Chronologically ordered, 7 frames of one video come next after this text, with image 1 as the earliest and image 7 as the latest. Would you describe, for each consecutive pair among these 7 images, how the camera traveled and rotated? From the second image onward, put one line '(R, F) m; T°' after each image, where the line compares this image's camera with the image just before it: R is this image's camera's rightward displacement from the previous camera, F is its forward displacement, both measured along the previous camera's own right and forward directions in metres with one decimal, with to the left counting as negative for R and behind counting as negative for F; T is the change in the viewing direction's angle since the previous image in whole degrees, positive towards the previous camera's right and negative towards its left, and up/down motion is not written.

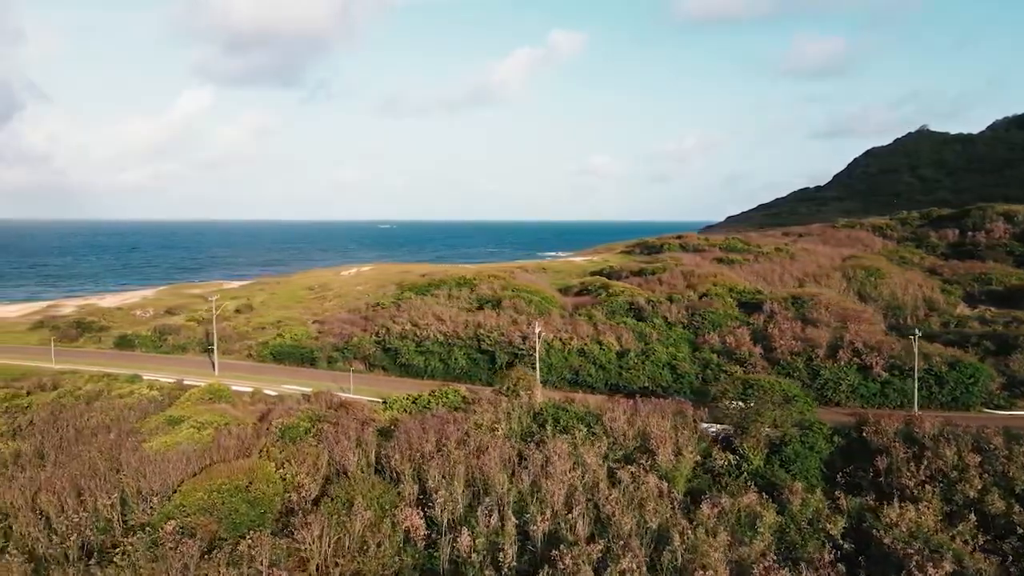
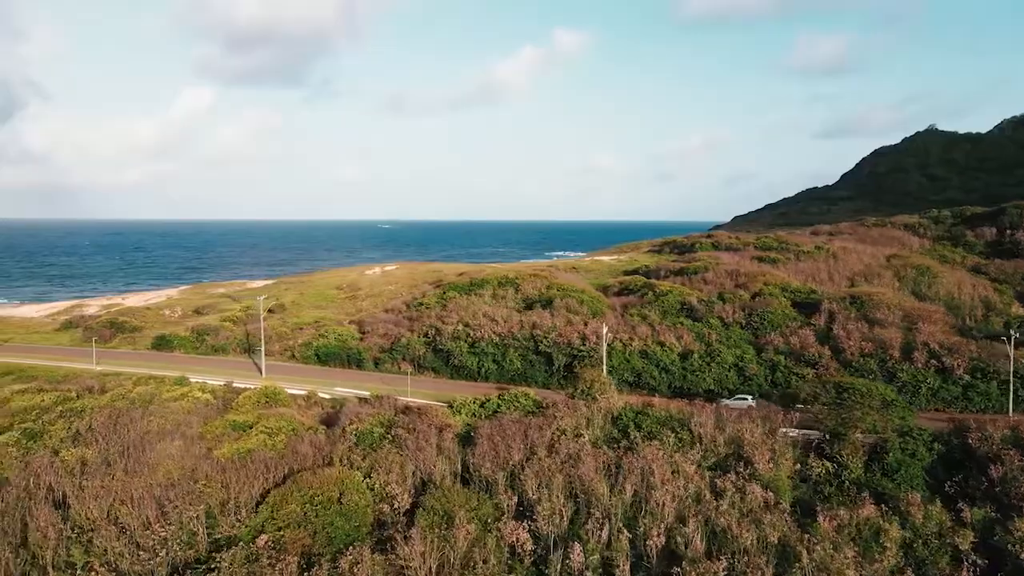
(-3.0, +1.4) m; 0°
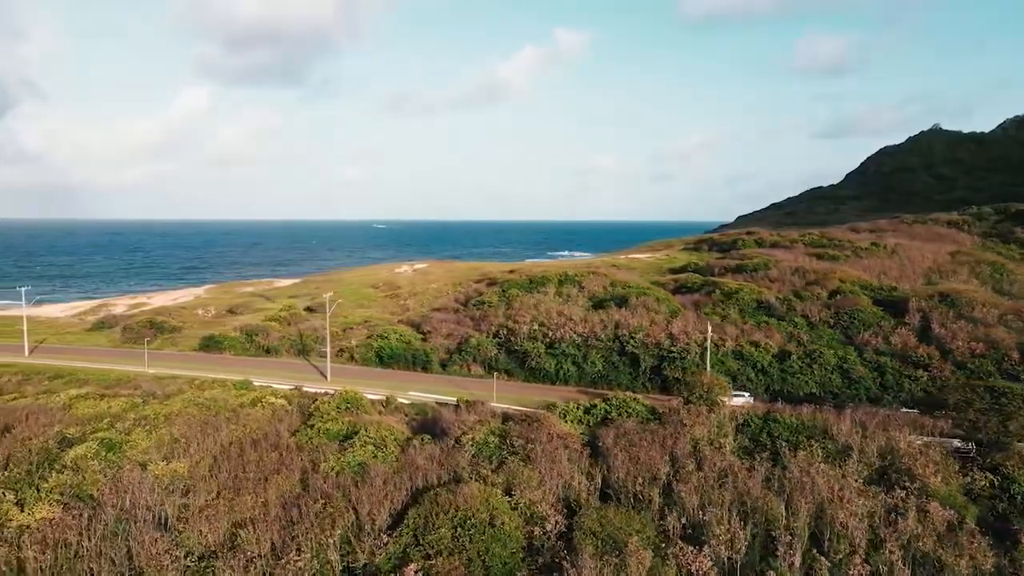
(-4.4, +2.5) m; 0°
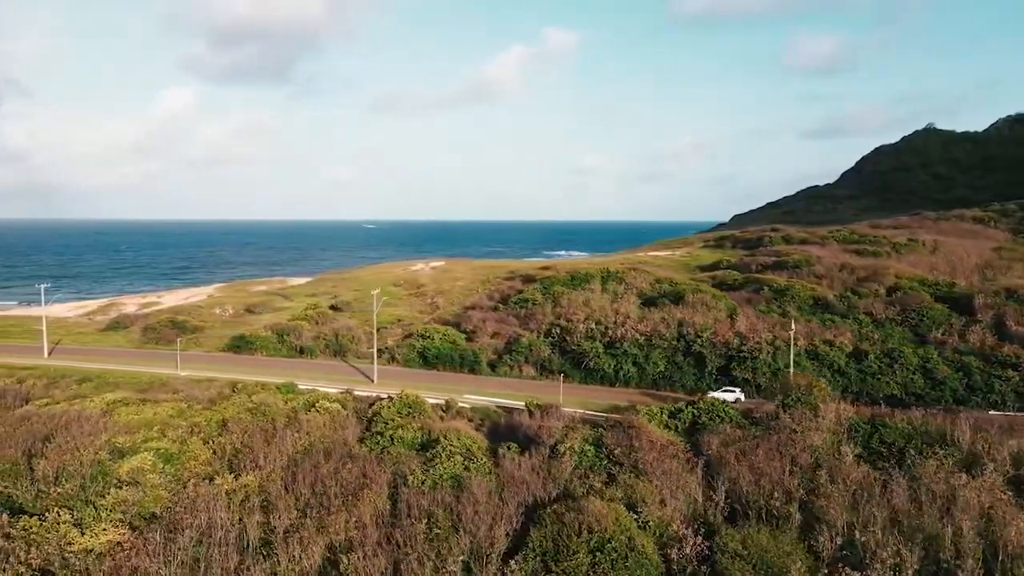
(-3.2, +2.2) m; +1°
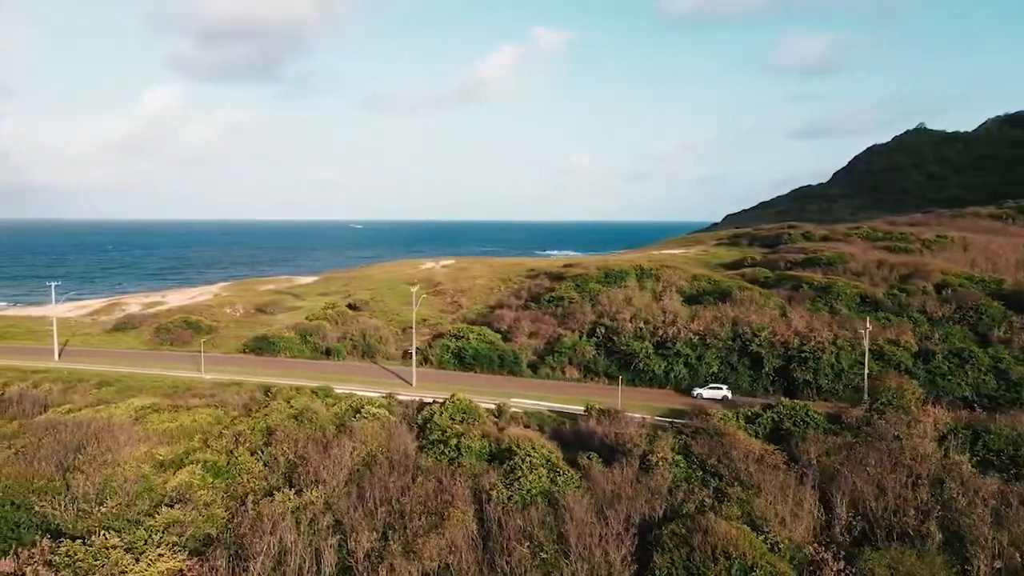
(-2.6, +2.0) m; +1°
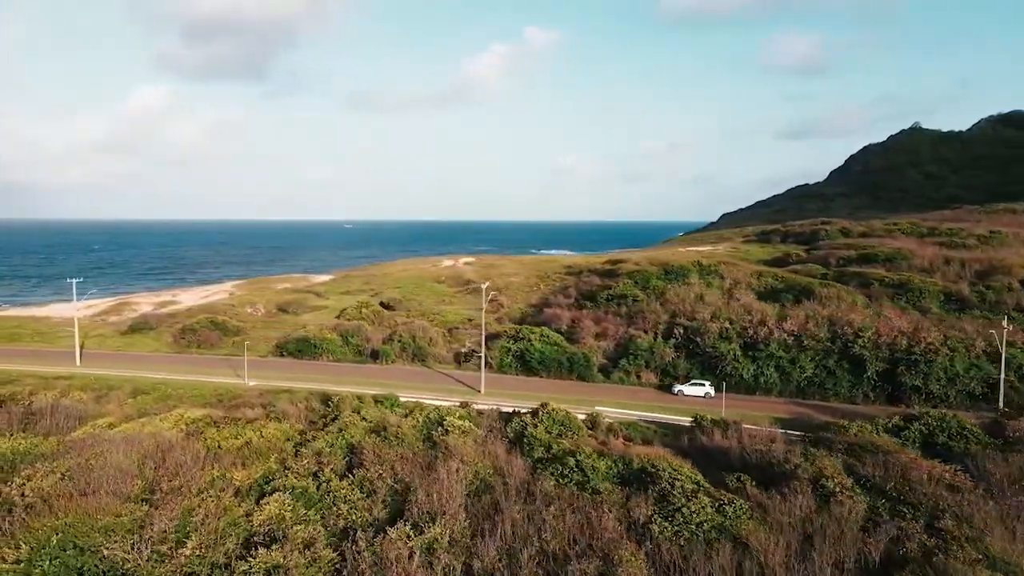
(-3.6, +3.2) m; +1°
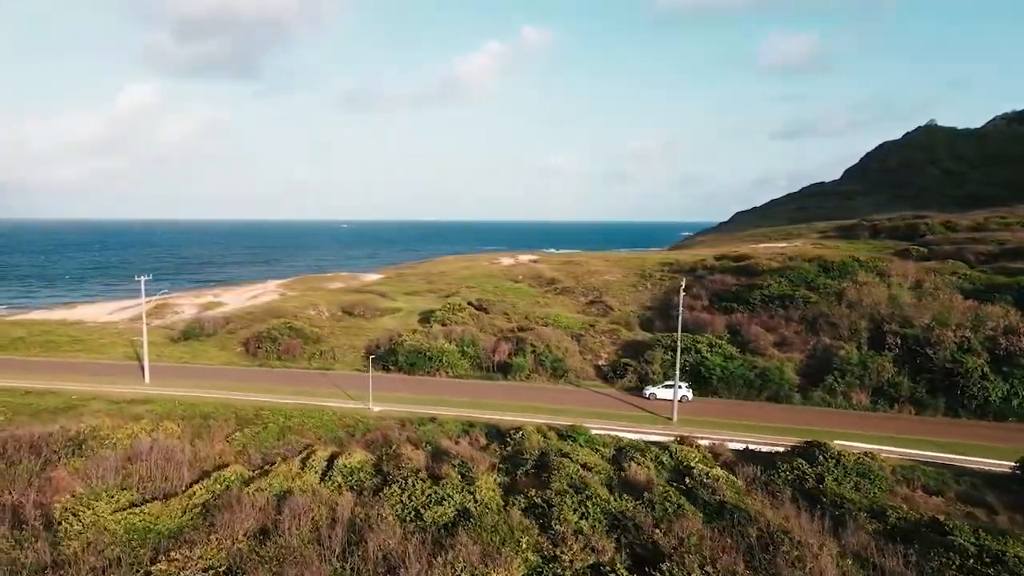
(-6.5, +6.6) m; 0°
